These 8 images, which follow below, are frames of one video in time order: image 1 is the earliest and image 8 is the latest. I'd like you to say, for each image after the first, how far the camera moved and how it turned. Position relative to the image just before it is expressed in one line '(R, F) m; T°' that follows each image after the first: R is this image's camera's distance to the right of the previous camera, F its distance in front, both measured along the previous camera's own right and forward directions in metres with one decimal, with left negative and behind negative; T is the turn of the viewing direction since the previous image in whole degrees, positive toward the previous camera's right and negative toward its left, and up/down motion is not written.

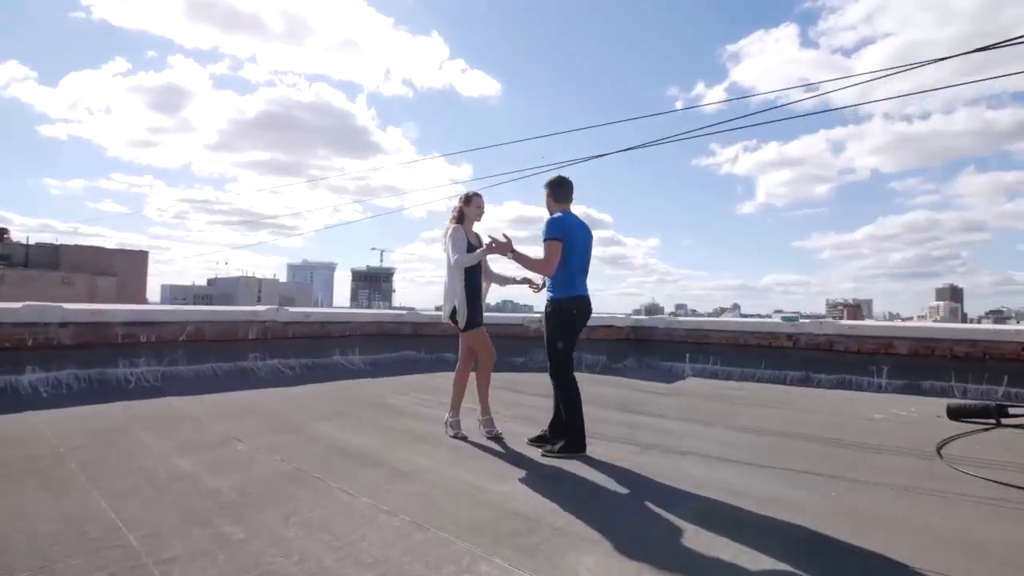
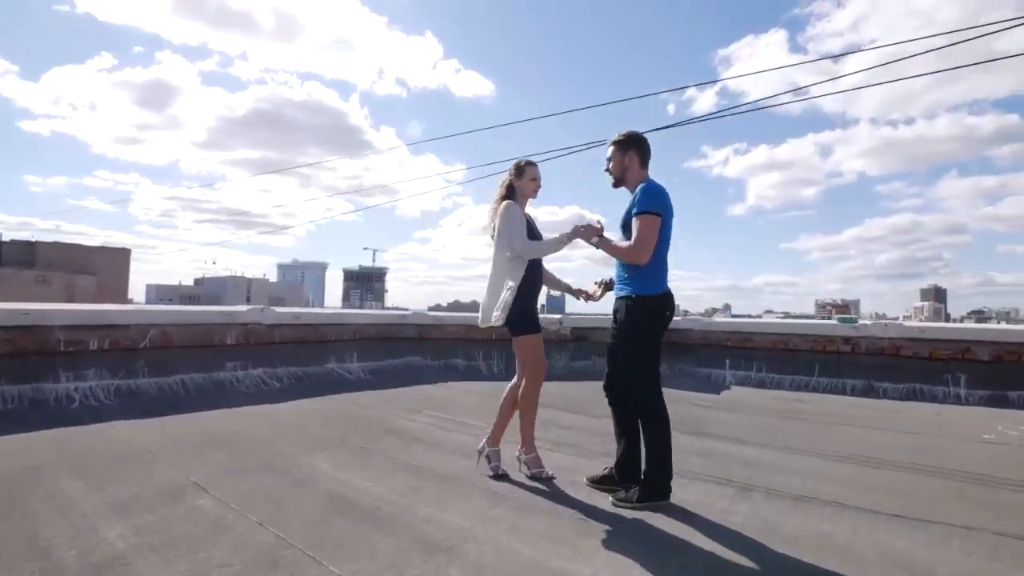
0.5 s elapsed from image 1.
(-0.3, +0.8) m; +1°
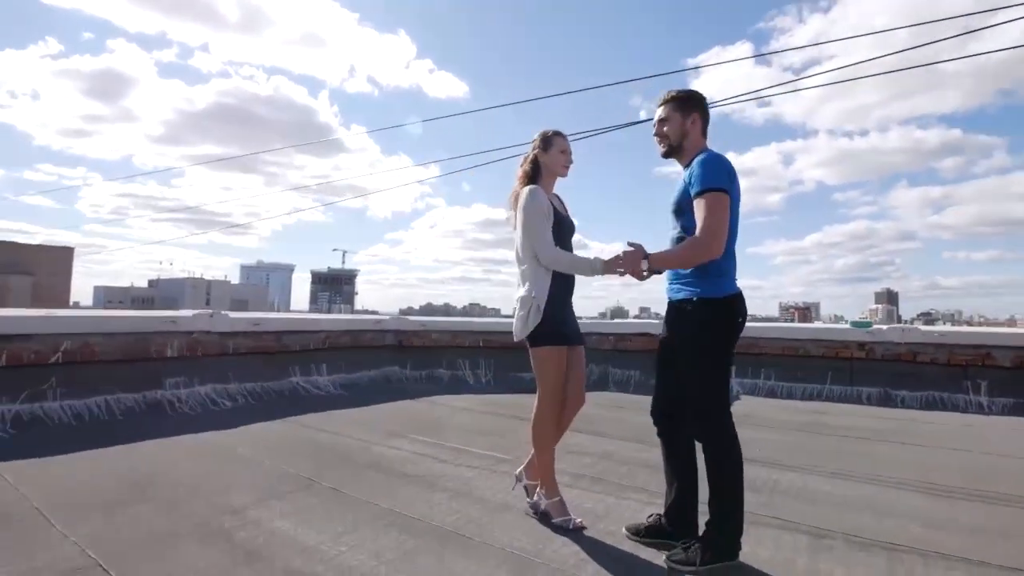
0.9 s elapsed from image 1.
(-0.2, +0.5) m; +3°
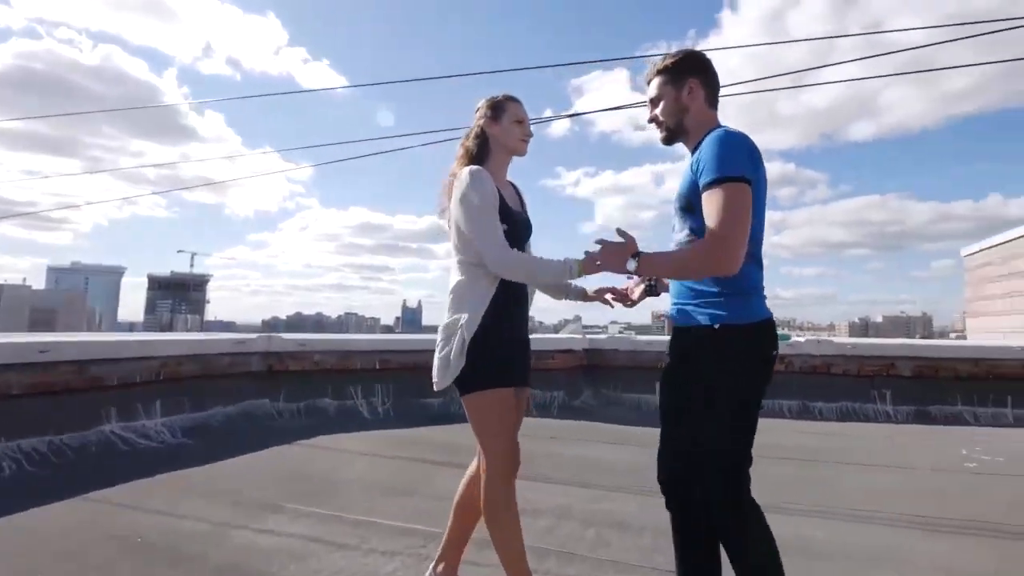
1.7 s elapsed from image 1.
(-0.2, +0.8) m; +13°
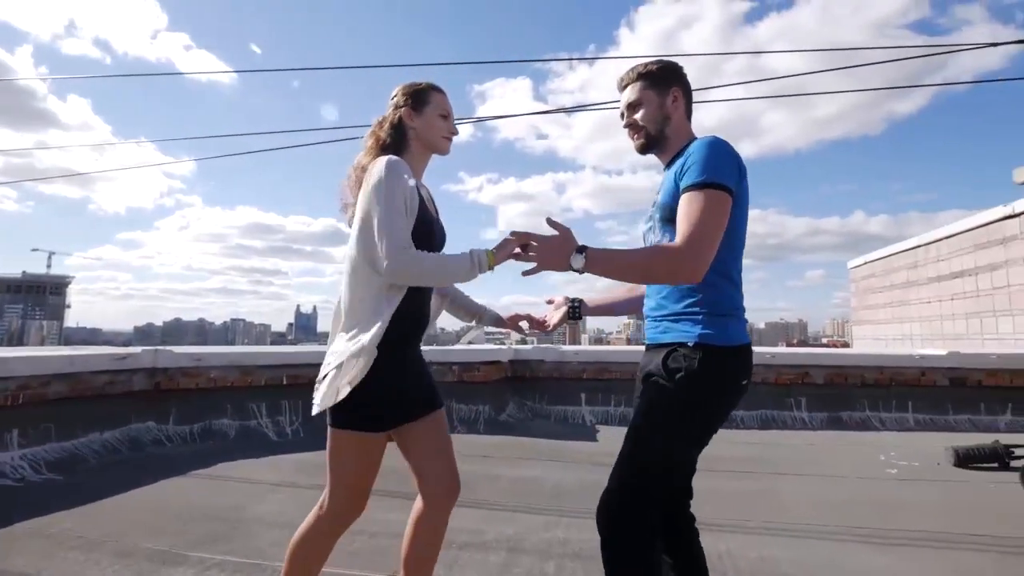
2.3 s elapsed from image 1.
(-0.2, +0.2) m; +10°
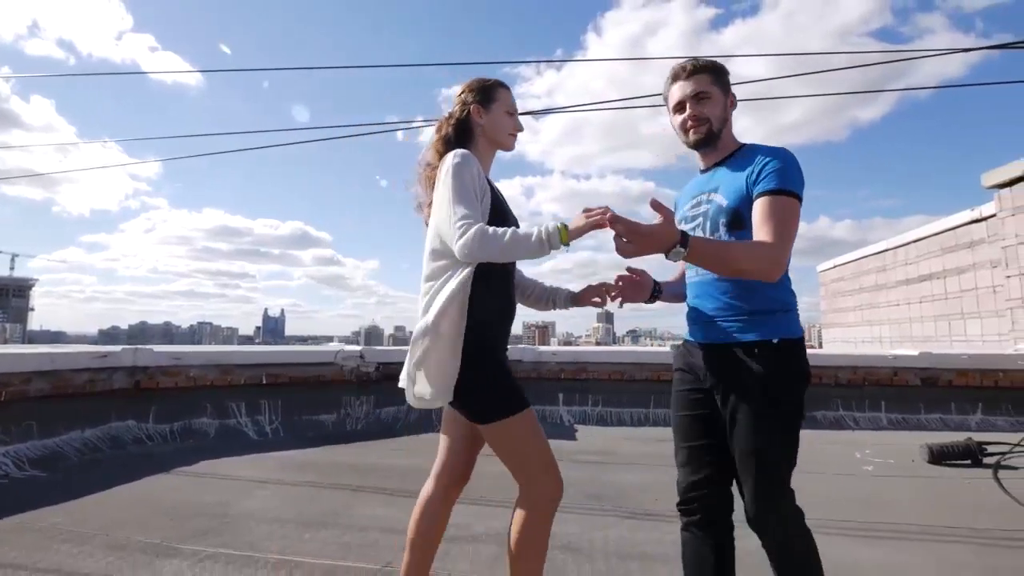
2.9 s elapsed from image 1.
(0.0, -0.1) m; +2°
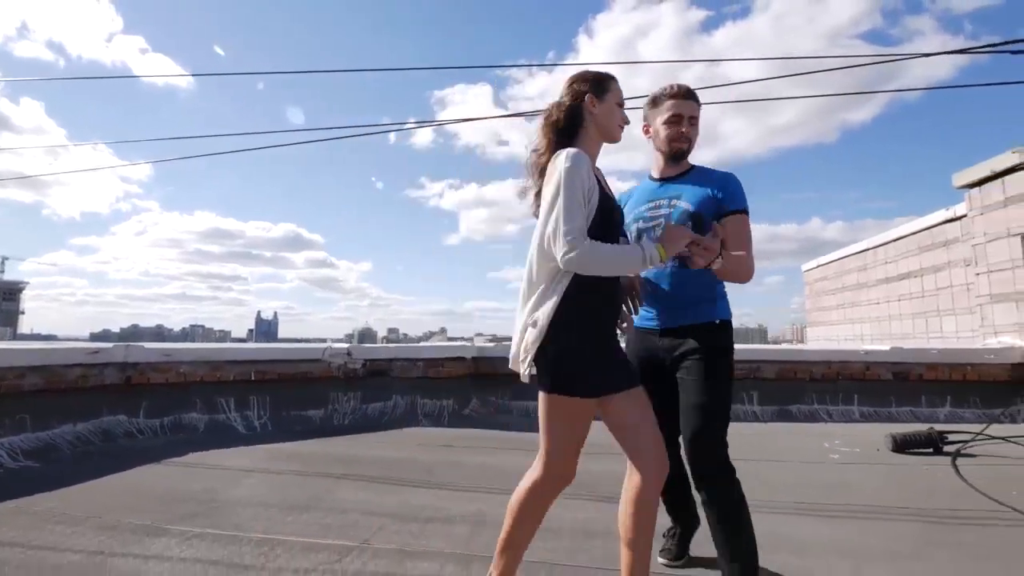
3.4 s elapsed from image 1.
(+0.1, -0.1) m; +1°
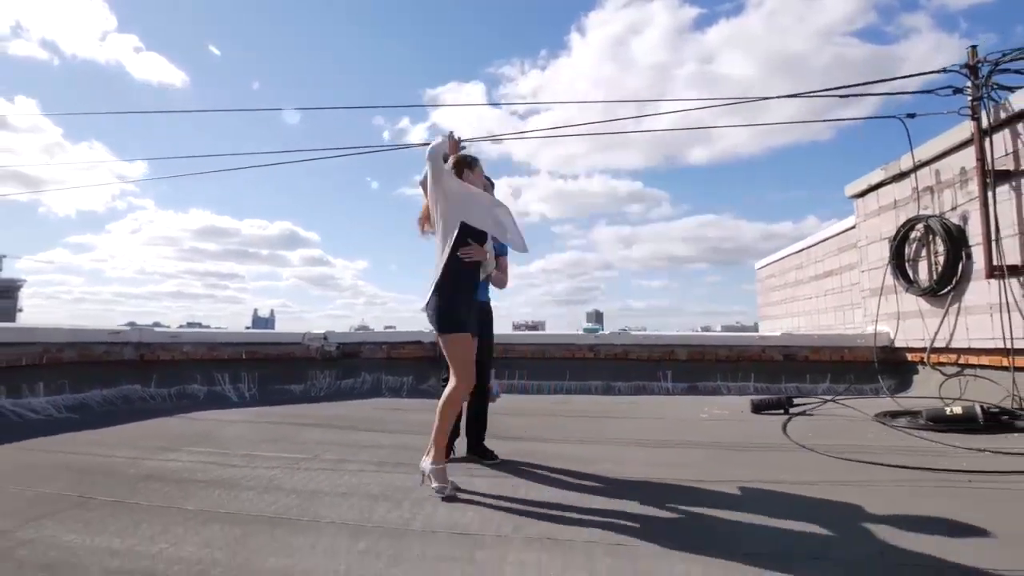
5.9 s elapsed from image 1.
(+0.5, -0.9) m; 0°
